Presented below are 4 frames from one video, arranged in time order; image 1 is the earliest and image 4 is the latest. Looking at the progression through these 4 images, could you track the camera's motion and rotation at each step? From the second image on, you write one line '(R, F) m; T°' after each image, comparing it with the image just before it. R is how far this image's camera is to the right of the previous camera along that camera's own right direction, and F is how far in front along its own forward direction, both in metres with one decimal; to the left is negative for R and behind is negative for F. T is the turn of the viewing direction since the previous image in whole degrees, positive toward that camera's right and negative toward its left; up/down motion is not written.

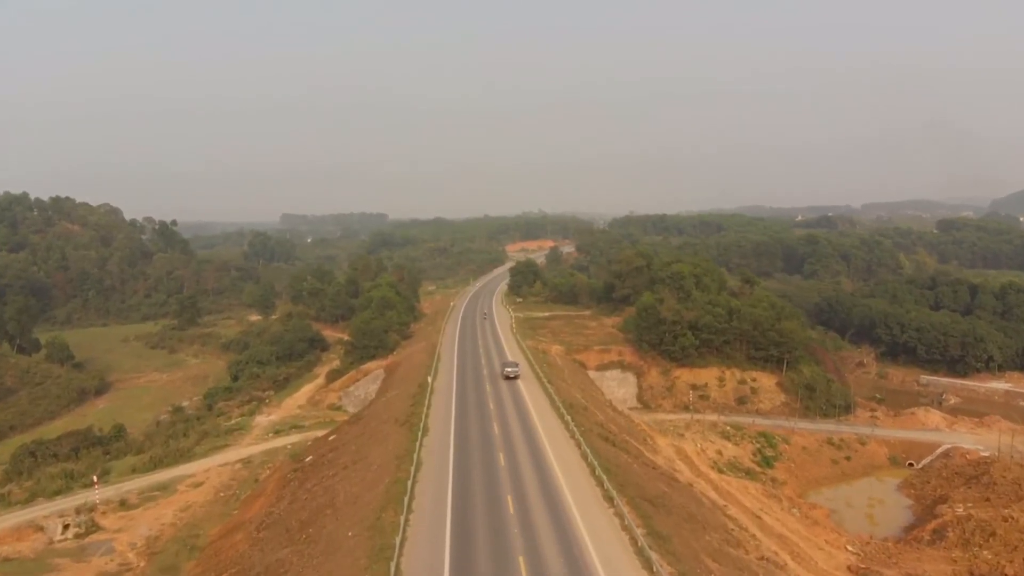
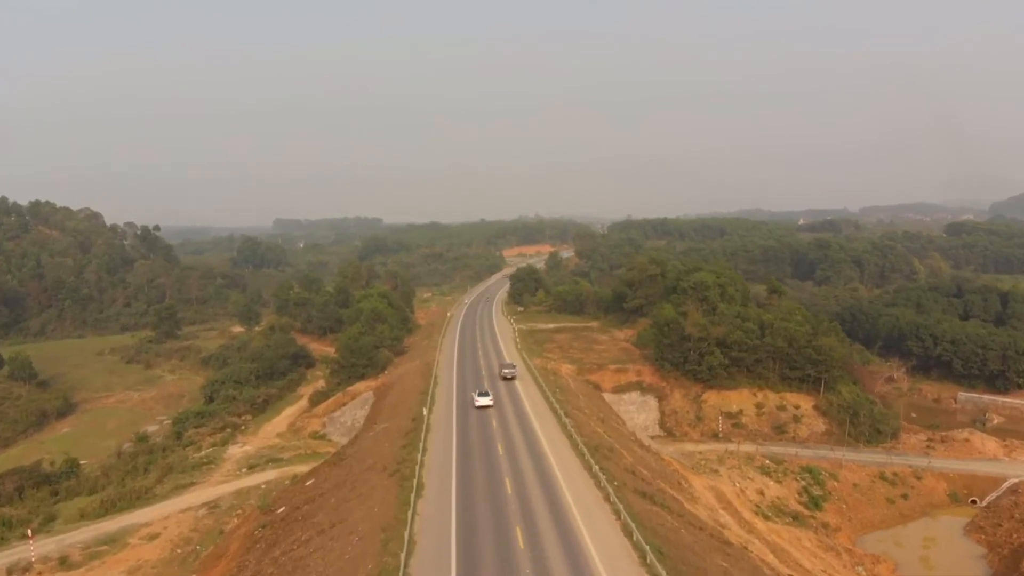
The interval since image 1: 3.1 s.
(-0.7, +5.7) m; 0°
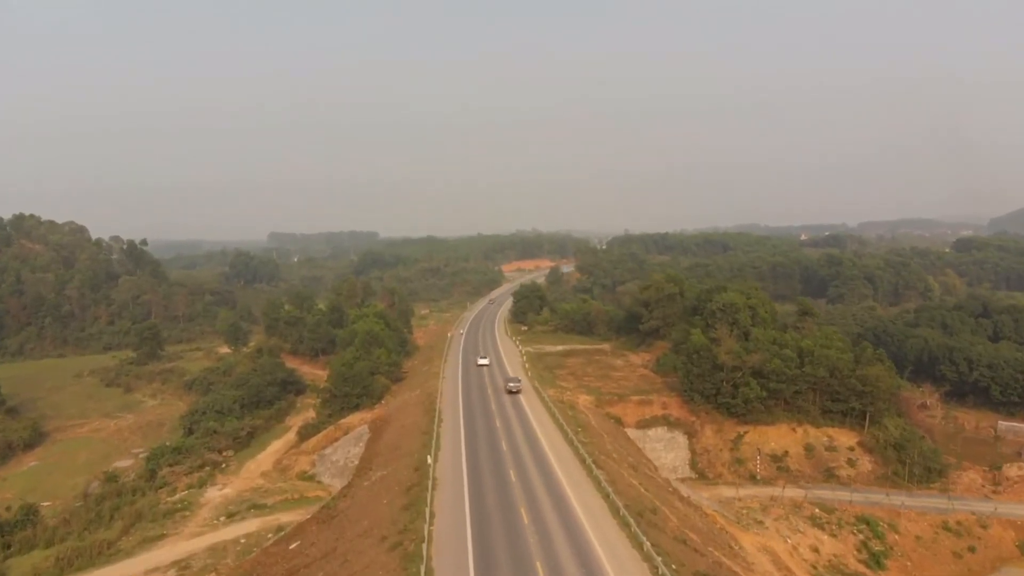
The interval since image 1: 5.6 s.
(-1.1, +4.5) m; 0°
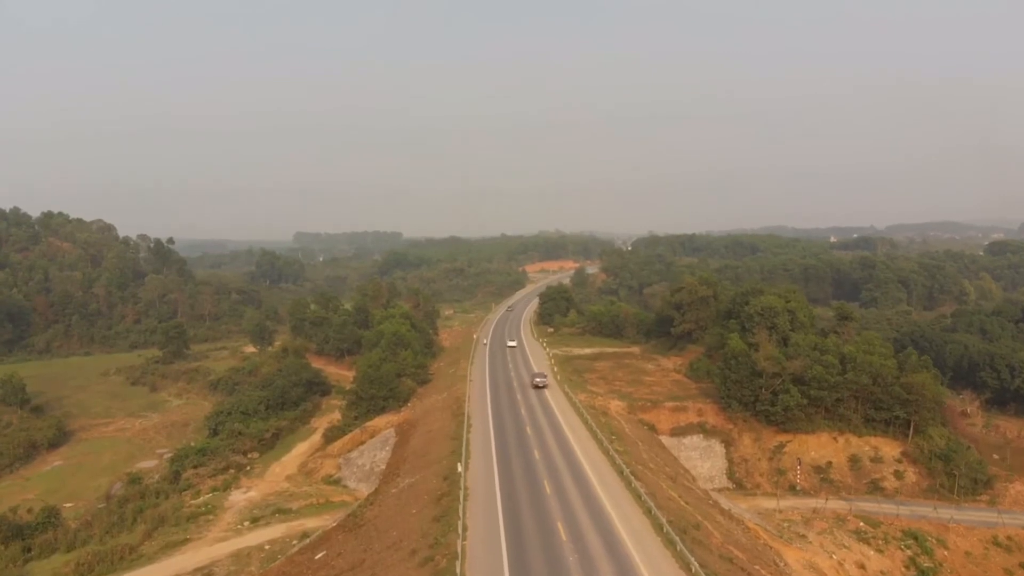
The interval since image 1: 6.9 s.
(-0.6, +1.2) m; -2°
